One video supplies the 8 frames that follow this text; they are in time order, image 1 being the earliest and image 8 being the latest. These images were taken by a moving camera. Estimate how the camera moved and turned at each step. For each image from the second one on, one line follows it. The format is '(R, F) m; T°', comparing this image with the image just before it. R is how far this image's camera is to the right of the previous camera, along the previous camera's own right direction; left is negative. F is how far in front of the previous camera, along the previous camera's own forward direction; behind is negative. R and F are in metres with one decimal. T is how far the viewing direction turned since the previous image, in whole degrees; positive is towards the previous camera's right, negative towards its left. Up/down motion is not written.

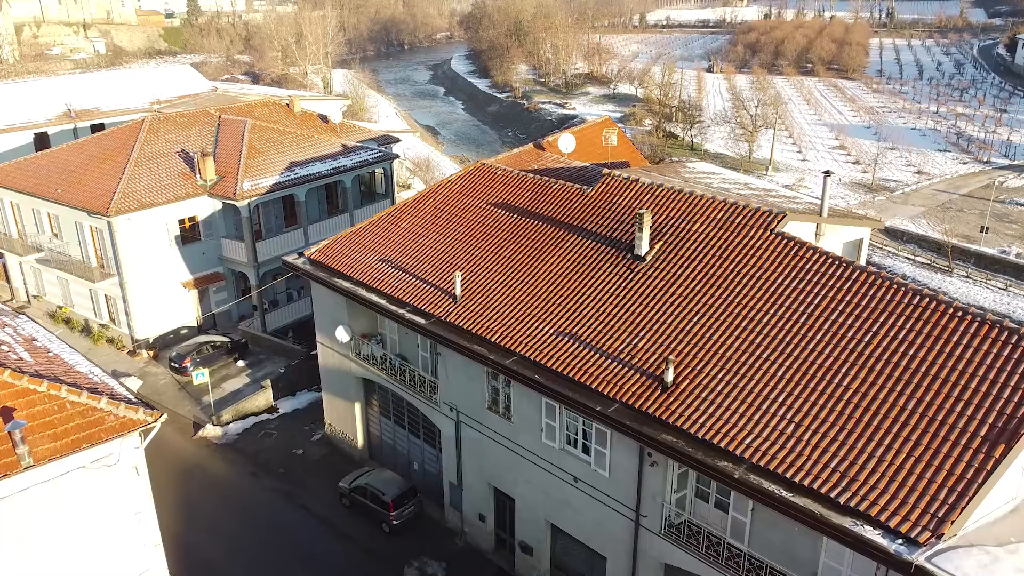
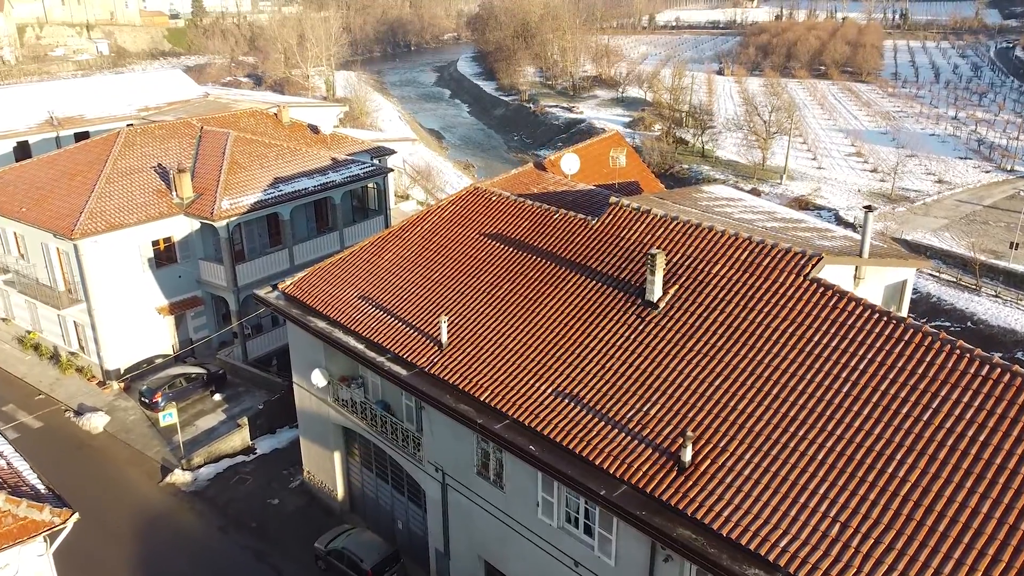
(+0.2, +1.8) m; -1°
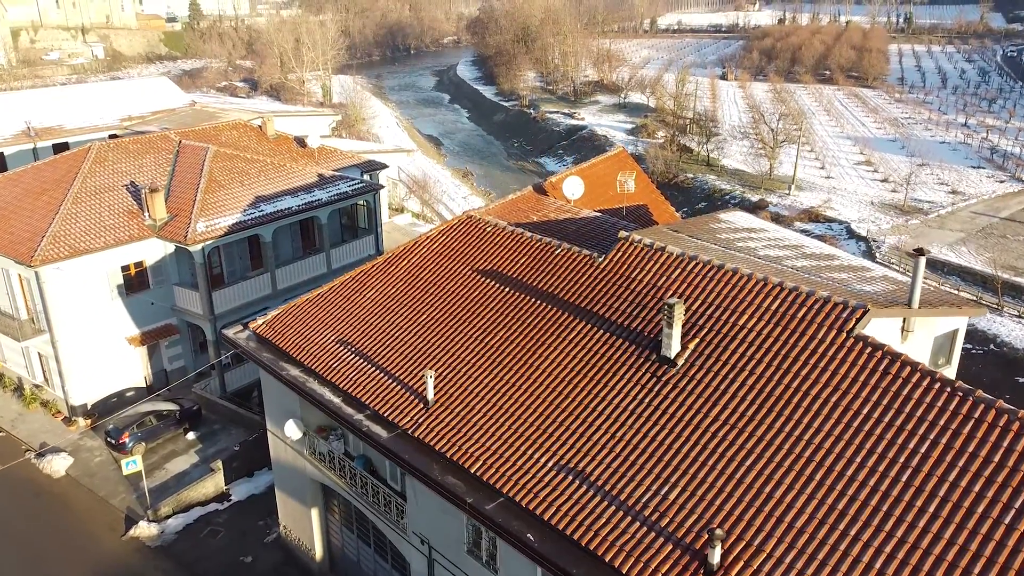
(+0.1, +1.6) m; 0°
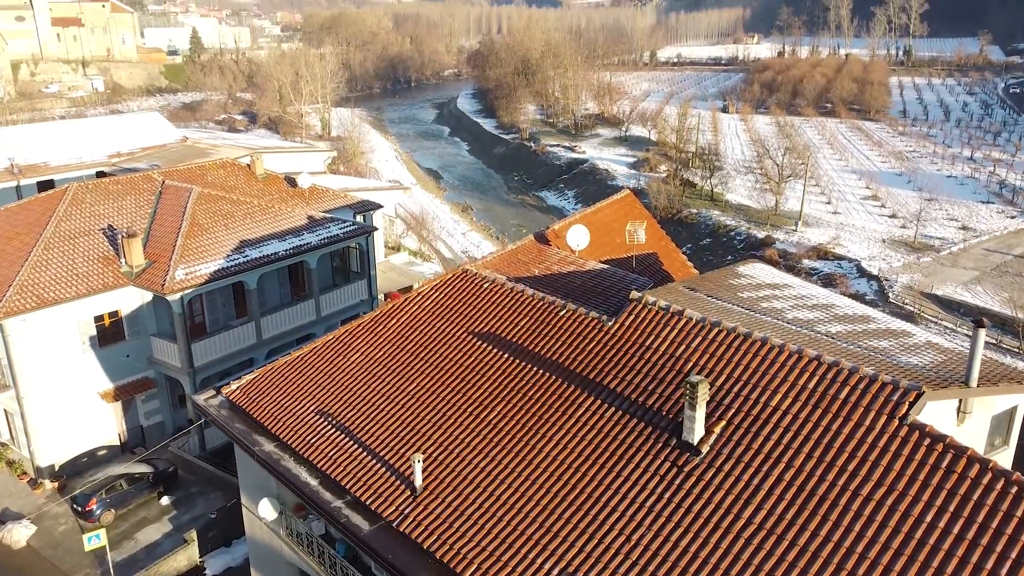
(0.0, +1.3) m; 0°
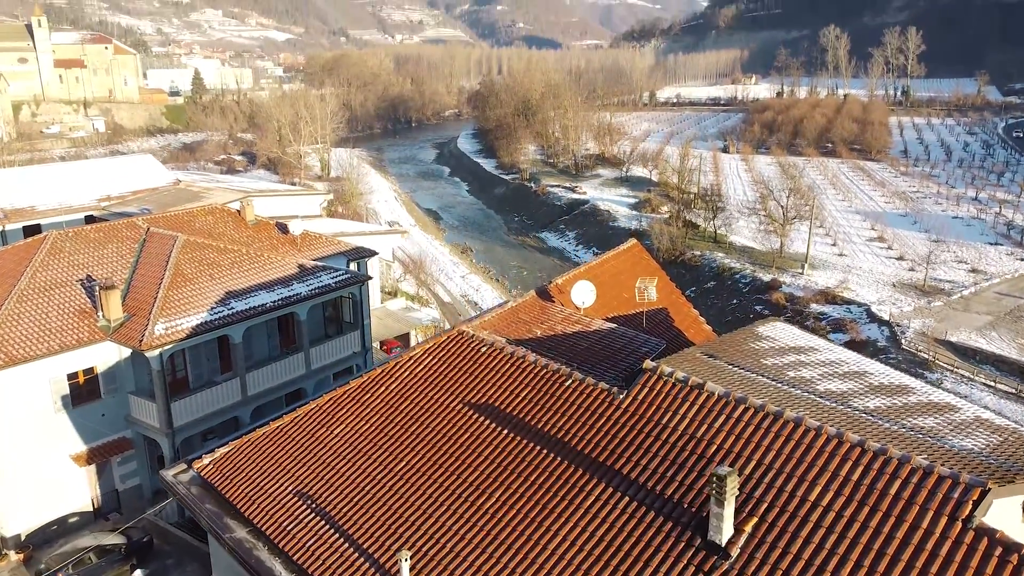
(0.0, +1.1) m; 0°
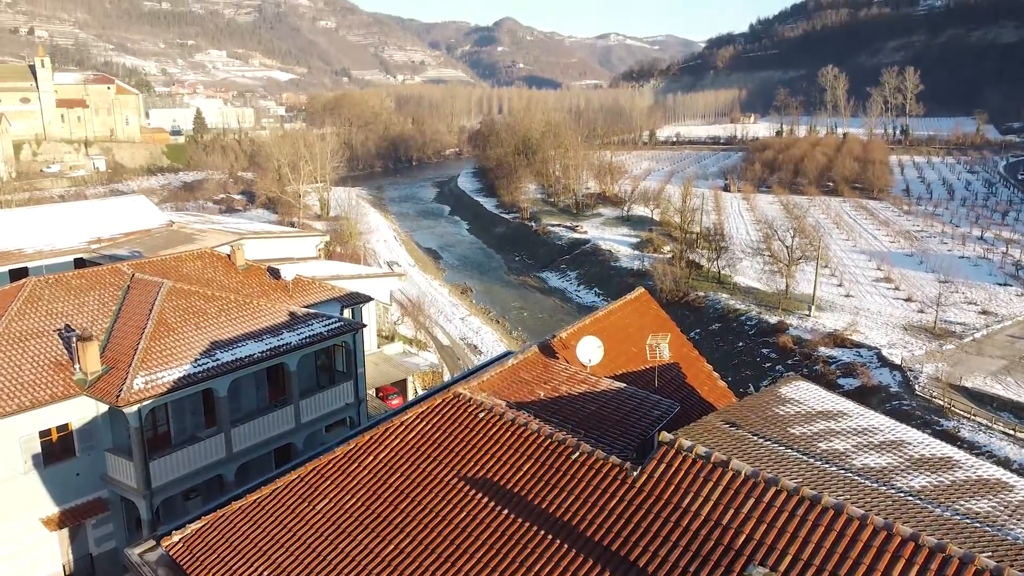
(0.0, +1.0) m; 0°
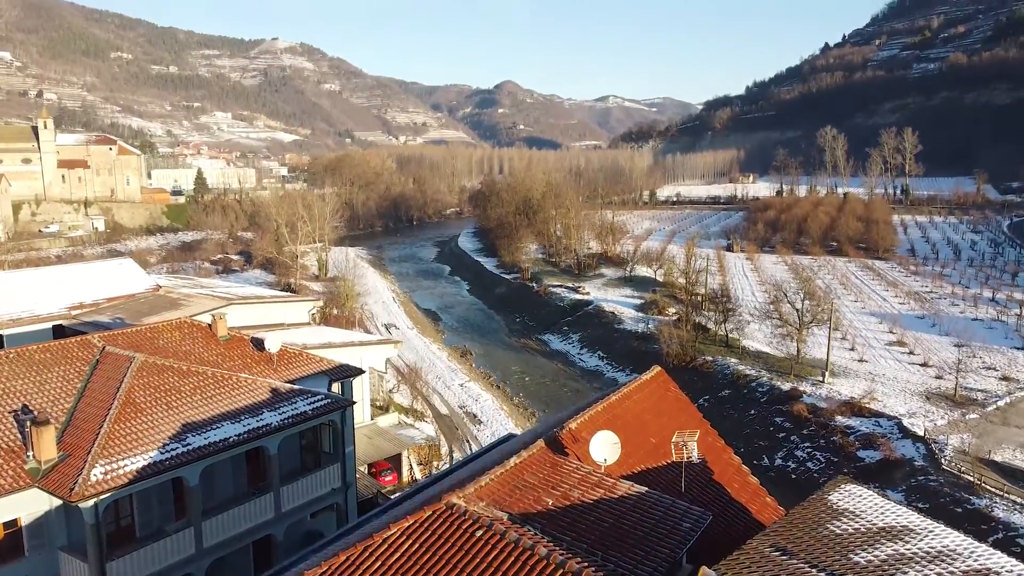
(0.0, +1.6) m; 0°
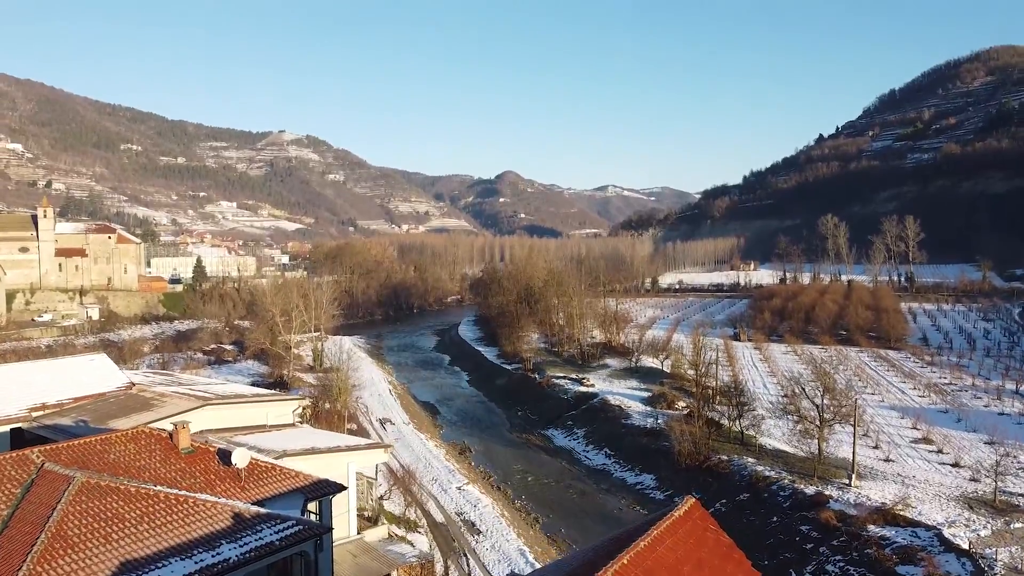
(0.0, +2.4) m; 0°
